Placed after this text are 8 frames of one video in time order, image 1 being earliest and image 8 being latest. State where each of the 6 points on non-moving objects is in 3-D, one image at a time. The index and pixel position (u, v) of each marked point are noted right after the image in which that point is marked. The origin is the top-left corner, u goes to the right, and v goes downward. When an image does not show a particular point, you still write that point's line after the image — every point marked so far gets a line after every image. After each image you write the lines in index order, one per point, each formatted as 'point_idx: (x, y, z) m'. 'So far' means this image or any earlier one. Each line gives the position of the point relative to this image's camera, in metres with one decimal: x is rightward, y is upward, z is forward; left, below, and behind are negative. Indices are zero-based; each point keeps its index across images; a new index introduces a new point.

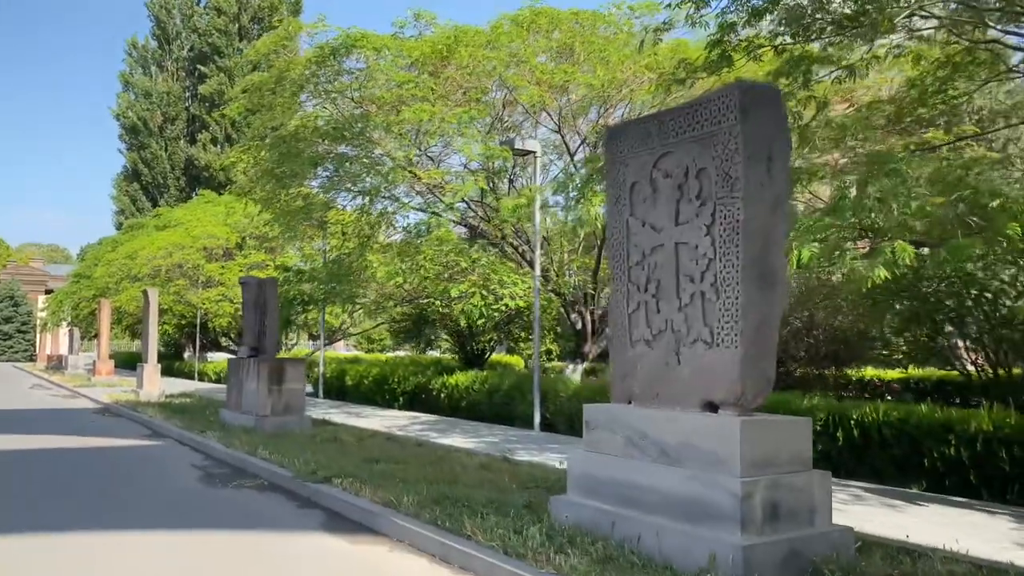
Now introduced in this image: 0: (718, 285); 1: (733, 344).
0: (+1.2, 0.0, +5.2) m
1: (+1.3, -0.3, +5.0) m
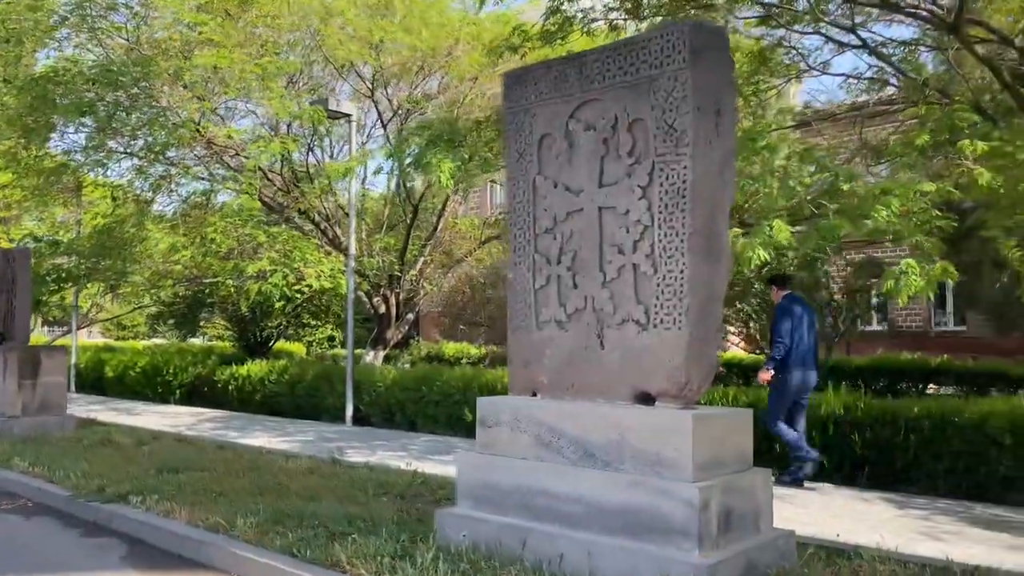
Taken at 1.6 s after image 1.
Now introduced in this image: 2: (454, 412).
0: (+0.7, +0.2, +4.4) m
1: (+0.8, -0.2, +4.3) m
2: (-0.8, -1.6, +11.2) m
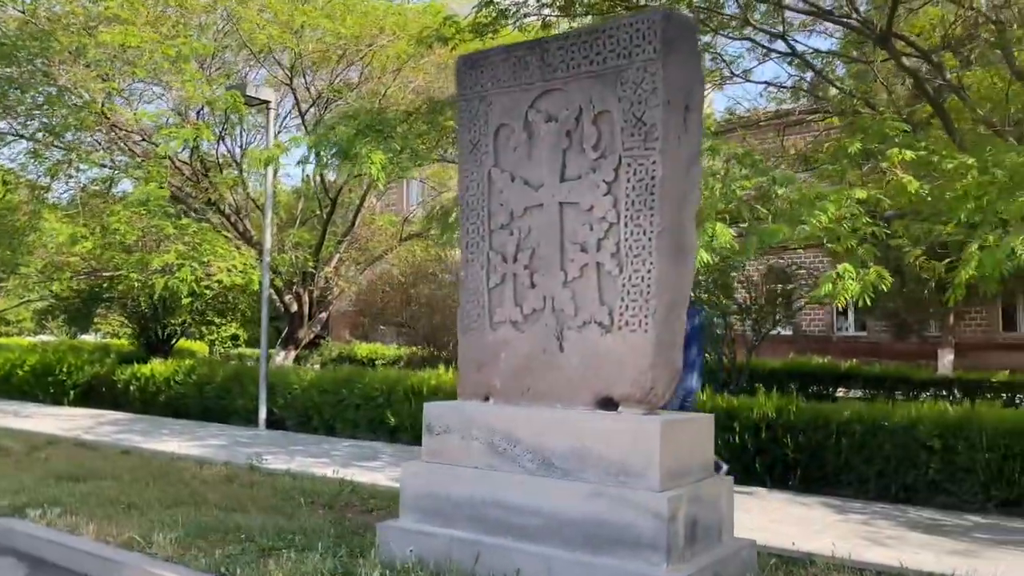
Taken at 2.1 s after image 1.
0: (+0.5, +0.2, +4.2) m
1: (+0.6, -0.2, +4.1) m
2: (-1.7, -1.6, +10.8) m
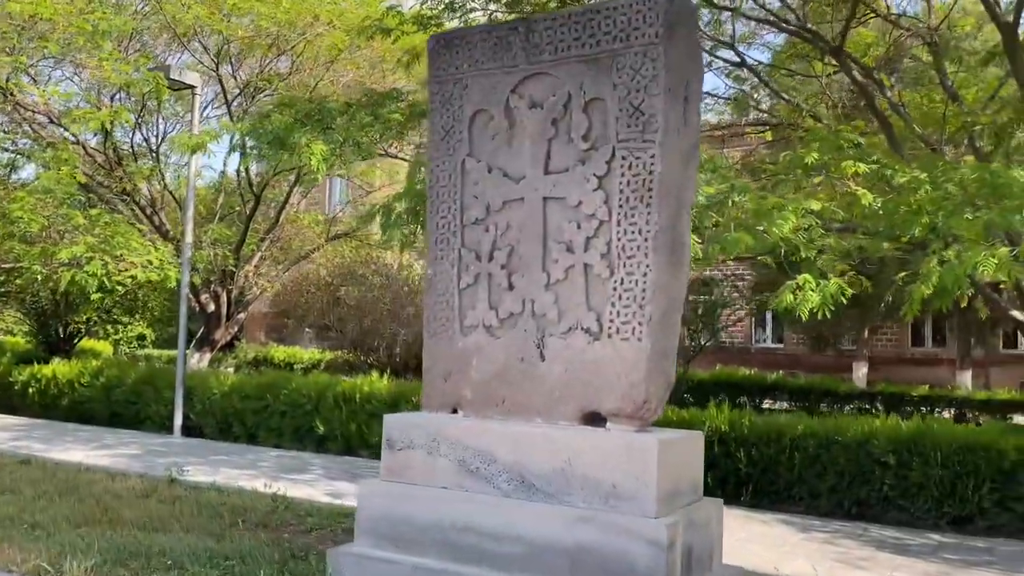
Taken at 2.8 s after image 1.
0: (+0.4, +0.1, +3.8) m
1: (+0.5, -0.2, +3.8) m
2: (-2.5, -1.6, +10.2) m
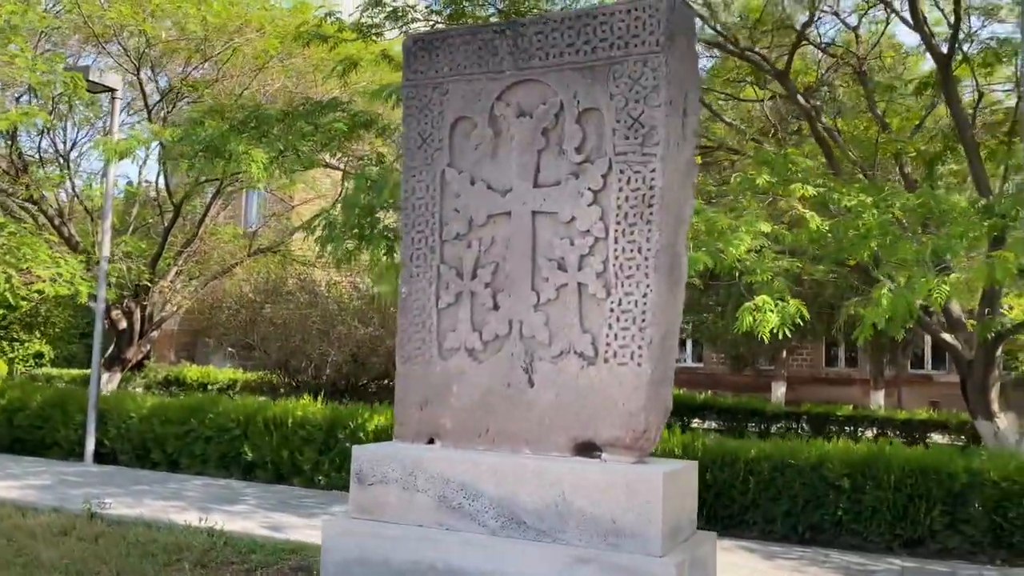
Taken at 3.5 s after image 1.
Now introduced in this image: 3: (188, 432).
0: (+0.4, +0.1, +3.6) m
1: (+0.5, -0.3, +3.5) m
2: (-3.2, -1.8, +9.6) m
3: (-3.7, -1.7, +9.9) m
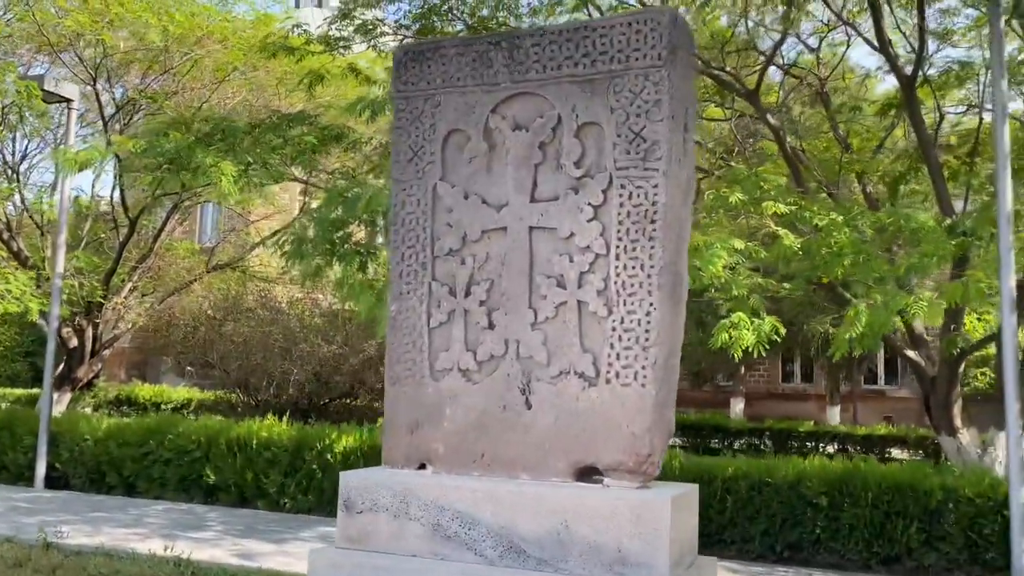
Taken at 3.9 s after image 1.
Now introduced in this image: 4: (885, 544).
0: (+0.4, 0.0, +3.5) m
1: (+0.5, -0.4, +3.4) m
2: (-3.5, -2.0, +9.3) m
3: (-4.1, -1.9, +9.5) m
4: (+3.0, -2.0, +6.8) m
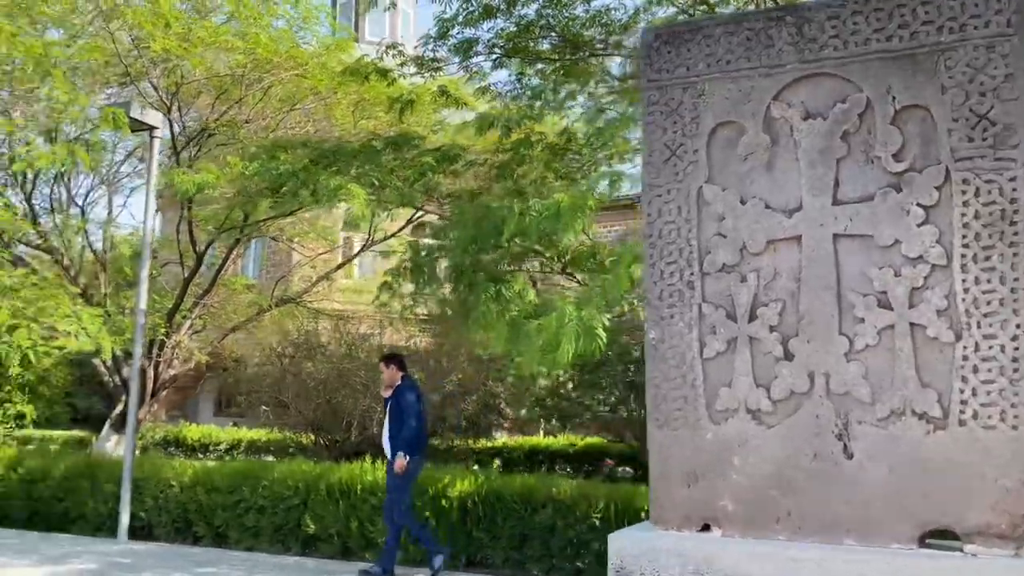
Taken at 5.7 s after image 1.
0: (+1.5, -0.1, +2.9) m
1: (+1.6, -0.4, +2.7) m
2: (-2.3, -2.4, +8.6) m
3: (-2.8, -2.2, +8.9) m
4: (+4.2, -2.2, +6.0) m
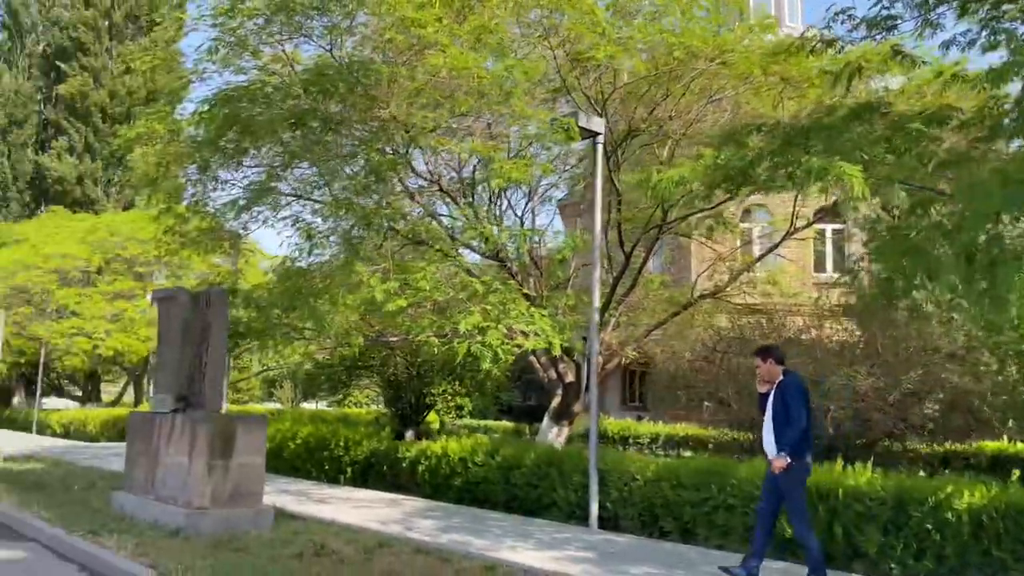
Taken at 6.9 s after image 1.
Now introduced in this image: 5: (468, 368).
0: (+3.3, +0.1, +1.5) m
1: (+3.3, -0.3, +1.3) m
2: (+2.4, -2.3, +8.3) m
3: (+2.0, -2.2, +8.7) m
4: (+7.1, -1.8, +3.2) m
5: (-0.7, -1.7, +16.3) m
